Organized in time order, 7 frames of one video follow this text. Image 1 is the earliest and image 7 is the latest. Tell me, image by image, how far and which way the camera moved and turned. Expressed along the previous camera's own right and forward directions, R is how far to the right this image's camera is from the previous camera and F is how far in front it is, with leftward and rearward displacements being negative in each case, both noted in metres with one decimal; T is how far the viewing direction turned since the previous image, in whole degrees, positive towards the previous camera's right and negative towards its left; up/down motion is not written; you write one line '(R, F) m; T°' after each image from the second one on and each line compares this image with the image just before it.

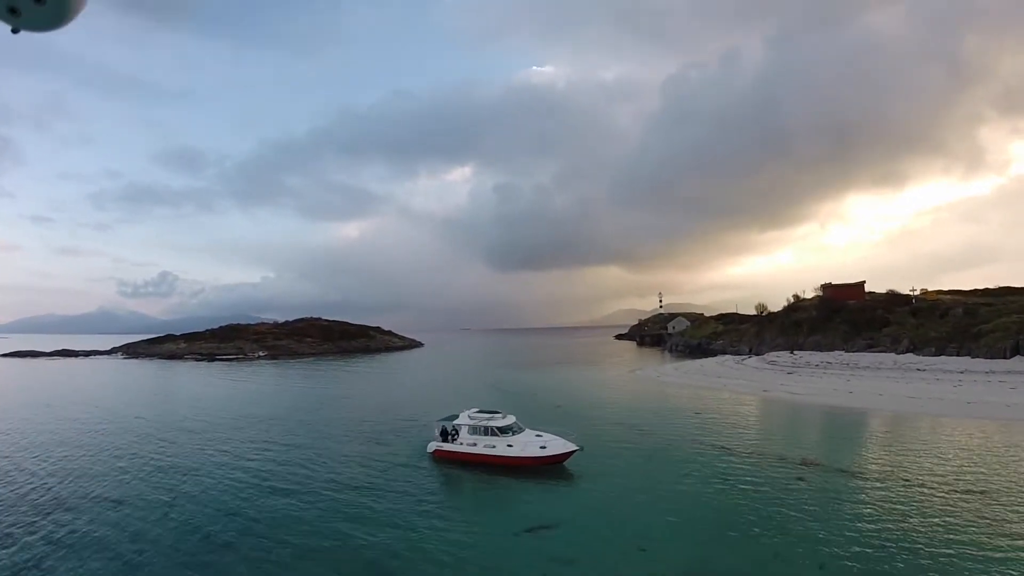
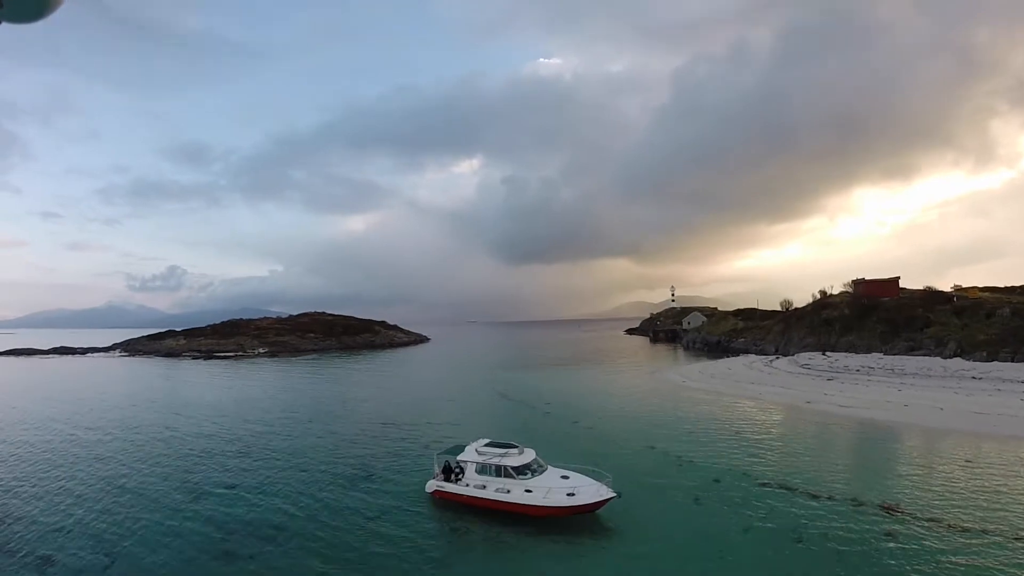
(-0.4, +4.1) m; -1°
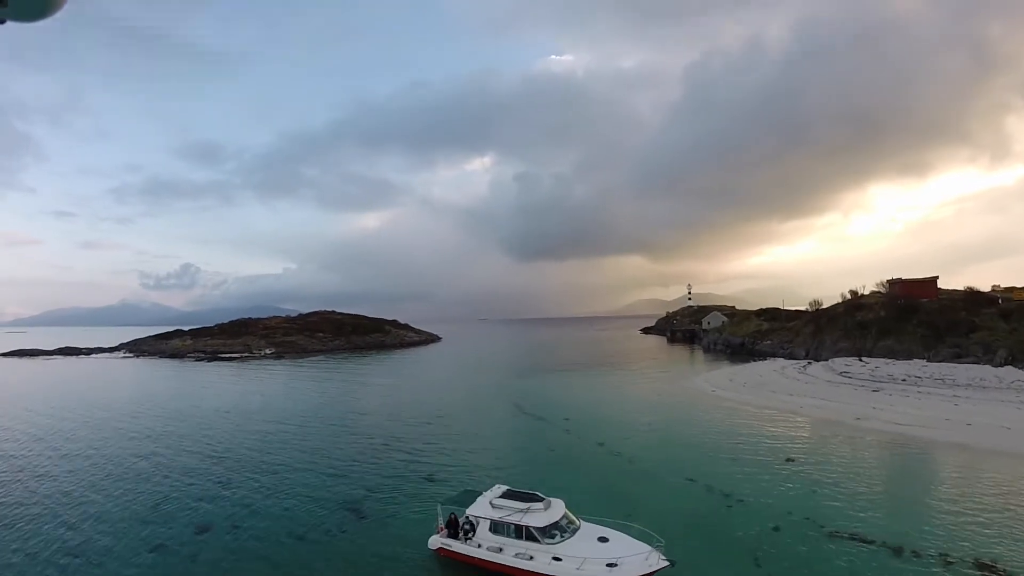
(-0.3, +3.2) m; -1°
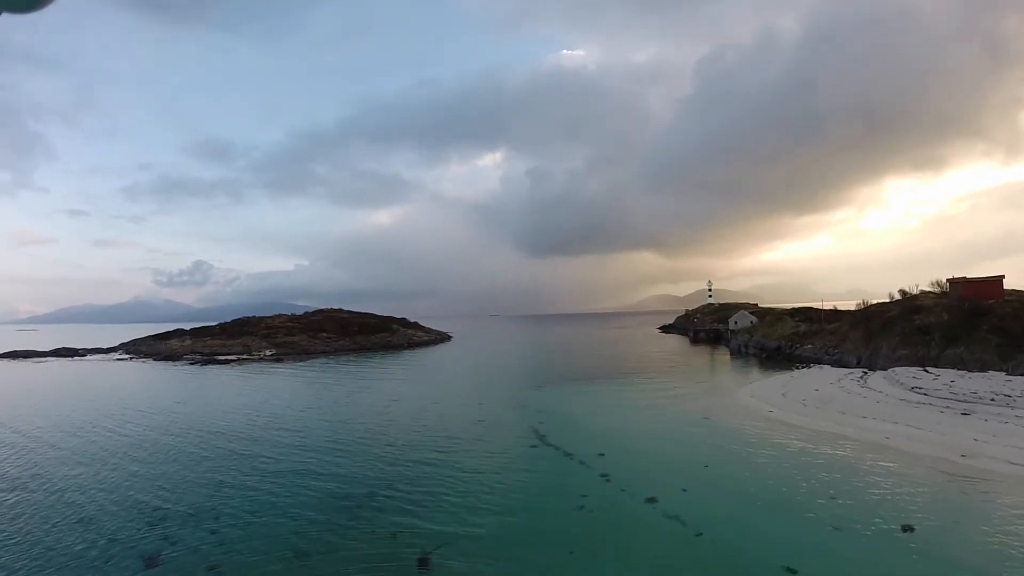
(-0.4, +6.1) m; -1°
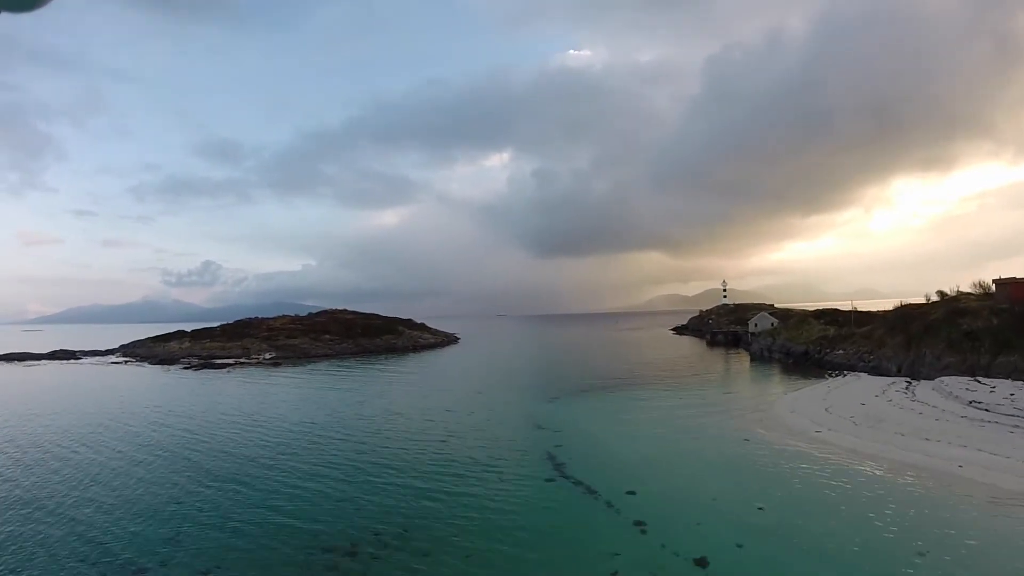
(-0.2, +3.9) m; -1°
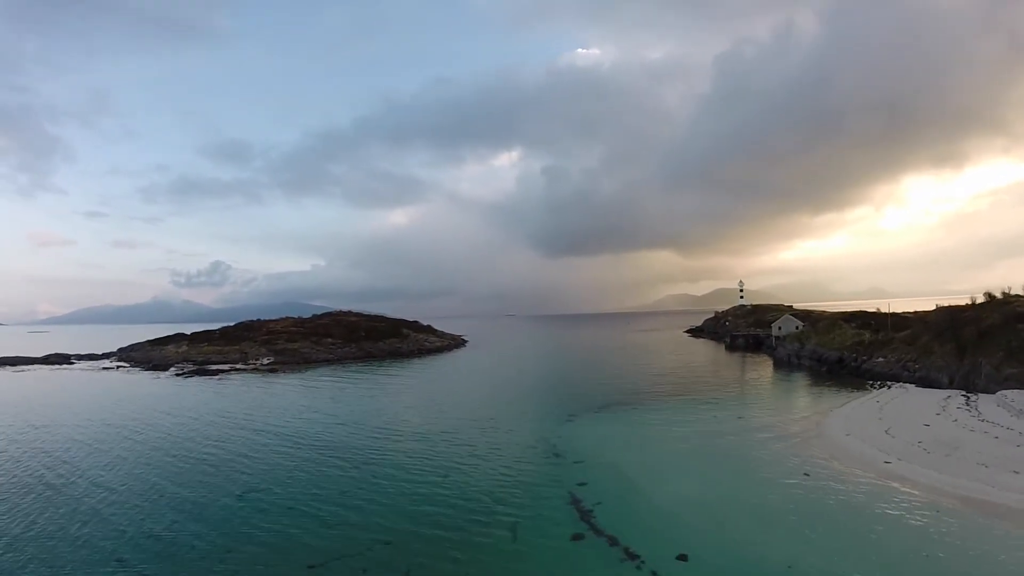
(-0.2, +4.4) m; -1°
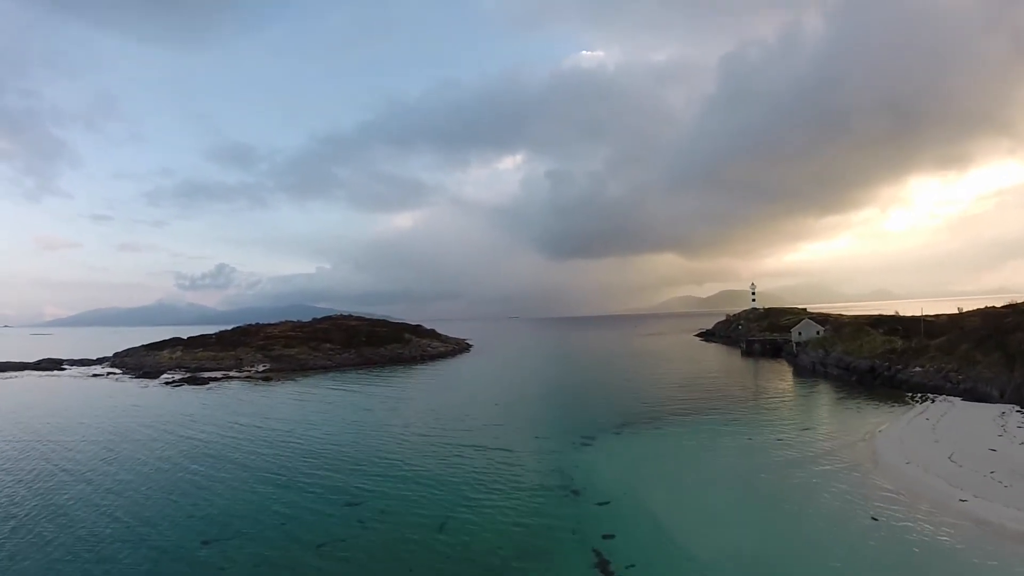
(-0.2, +3.7) m; -1°
